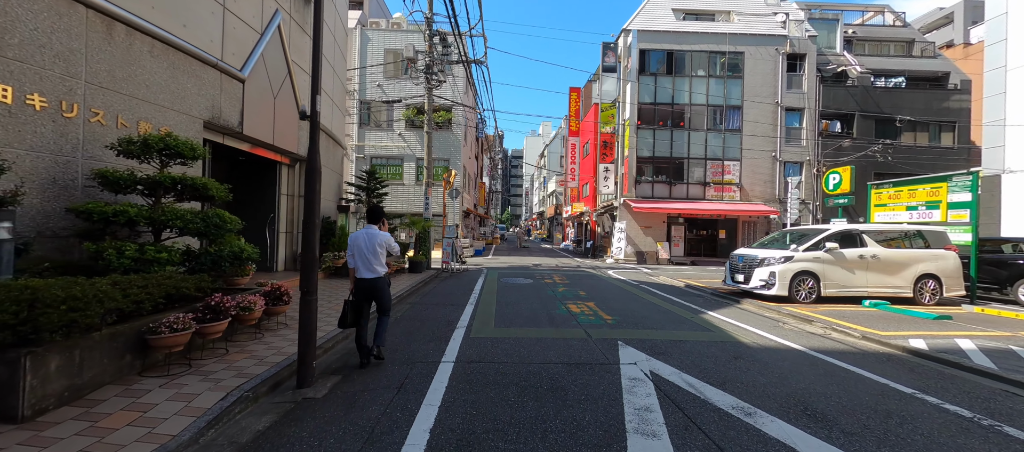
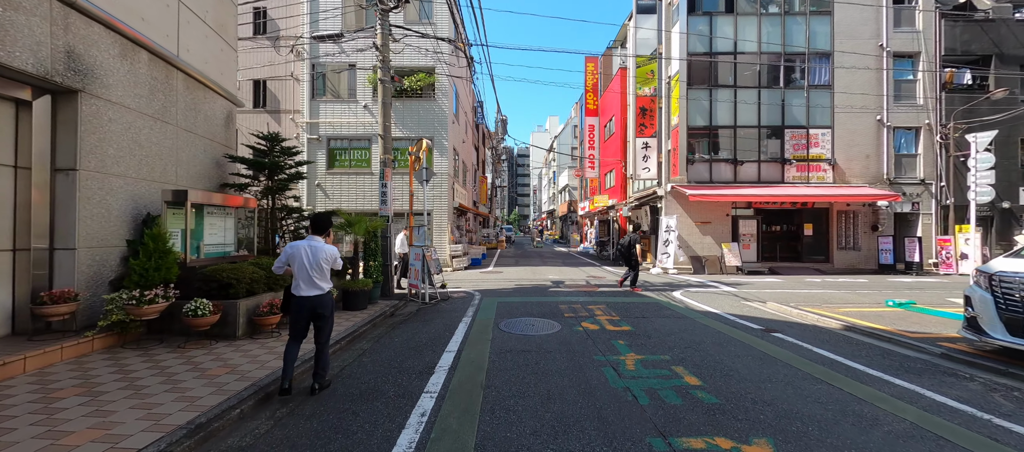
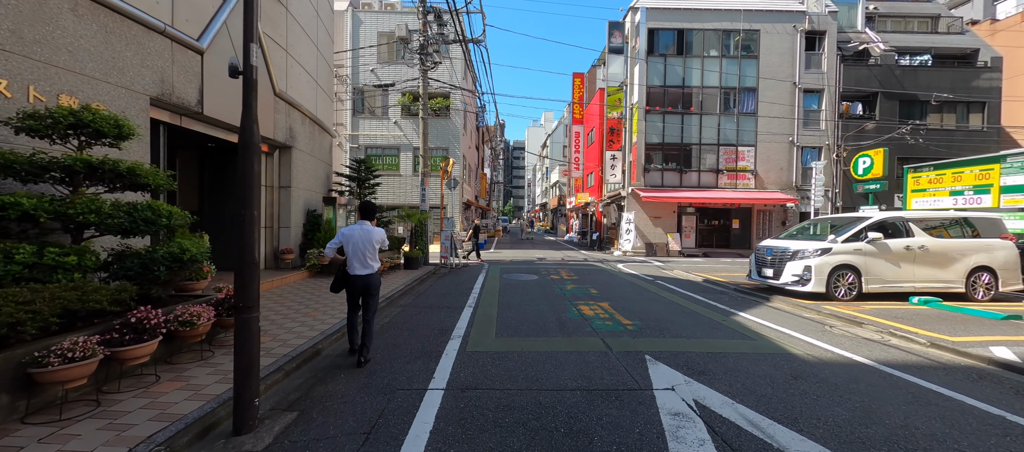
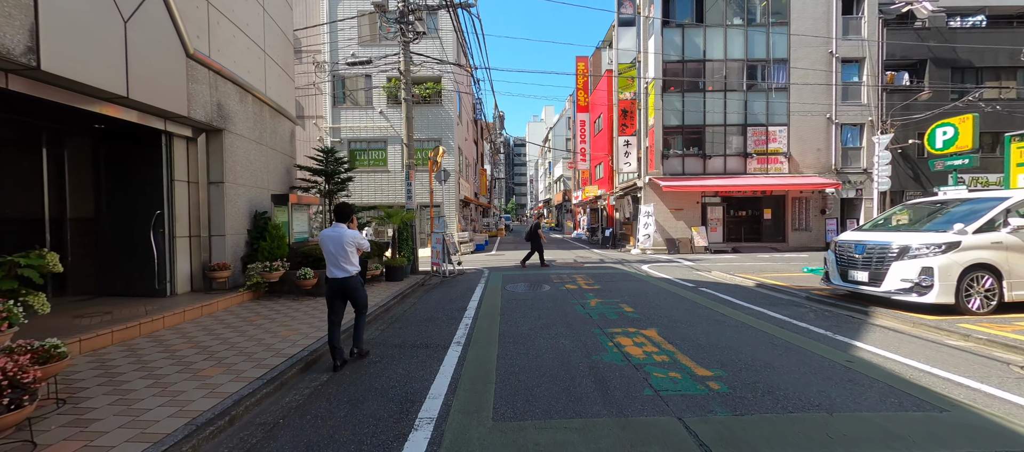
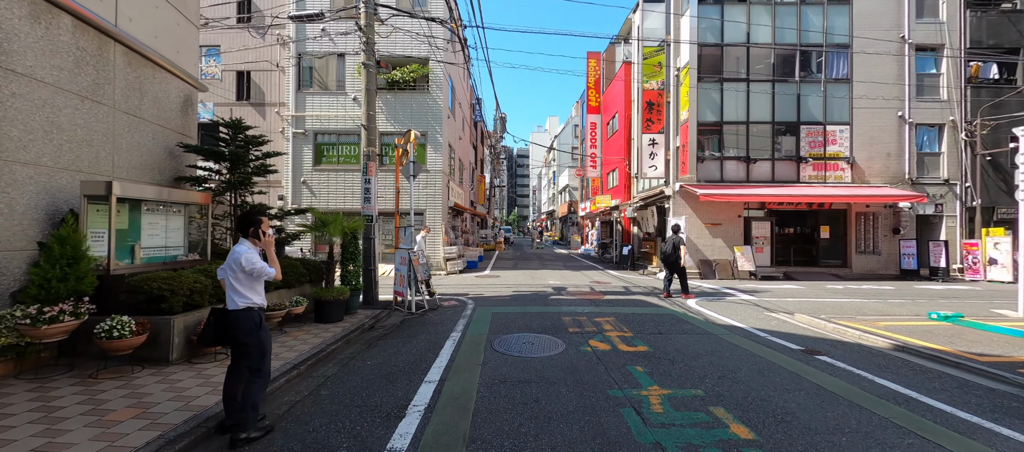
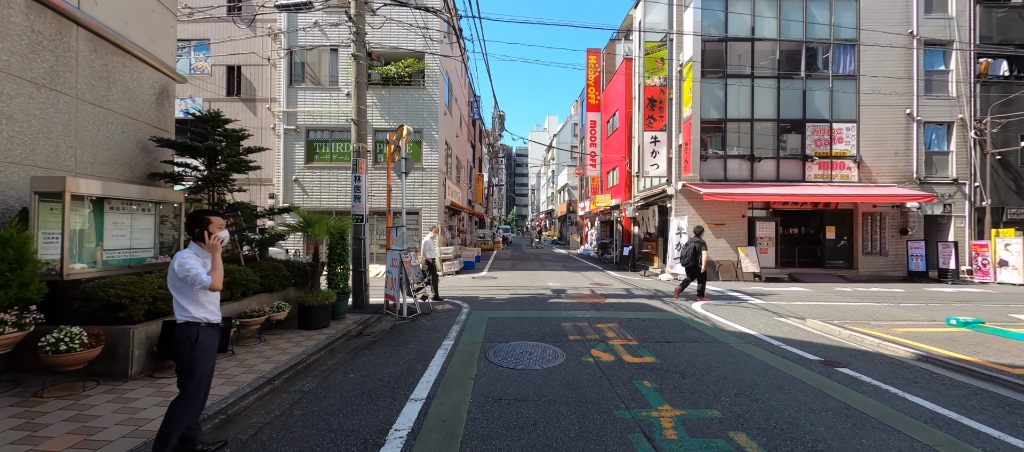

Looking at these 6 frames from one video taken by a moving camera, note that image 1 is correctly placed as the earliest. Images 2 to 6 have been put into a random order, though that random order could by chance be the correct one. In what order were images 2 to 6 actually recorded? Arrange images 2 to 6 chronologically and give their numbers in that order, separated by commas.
3, 4, 2, 5, 6
